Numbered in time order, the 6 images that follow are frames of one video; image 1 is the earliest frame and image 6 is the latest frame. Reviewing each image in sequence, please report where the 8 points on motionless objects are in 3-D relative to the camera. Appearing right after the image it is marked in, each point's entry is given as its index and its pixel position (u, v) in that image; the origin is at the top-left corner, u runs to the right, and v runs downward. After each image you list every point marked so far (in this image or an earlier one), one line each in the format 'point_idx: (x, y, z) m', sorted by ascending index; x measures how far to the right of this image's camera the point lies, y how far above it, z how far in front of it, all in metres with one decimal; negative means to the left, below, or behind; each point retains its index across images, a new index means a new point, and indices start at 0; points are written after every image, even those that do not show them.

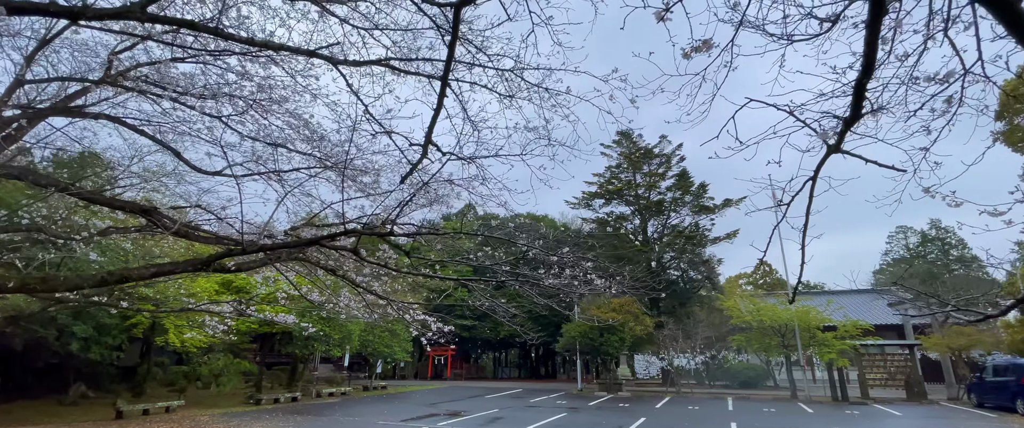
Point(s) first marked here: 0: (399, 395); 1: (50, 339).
0: (-3.2, -5.2, +15.5) m
1: (-8.7, -2.4, +10.2) m
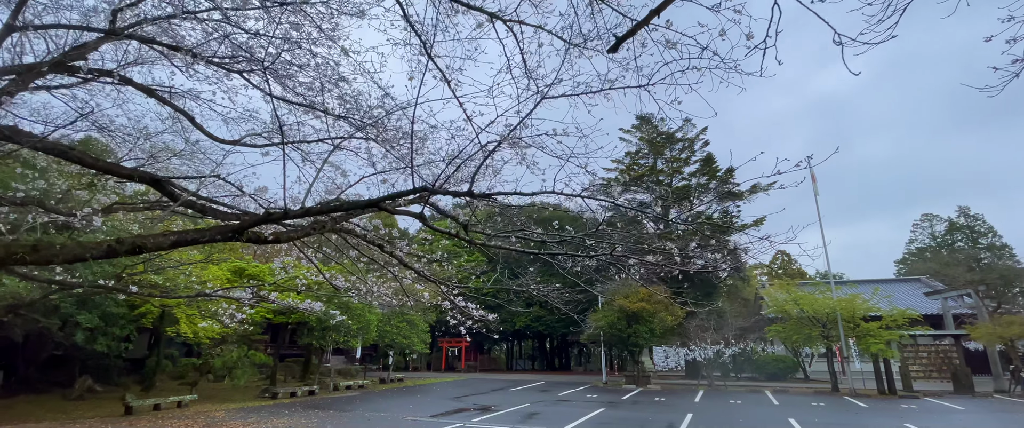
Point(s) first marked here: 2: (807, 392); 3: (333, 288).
0: (-2.5, -4.8, +14.8) m
1: (-8.1, -2.0, +9.5) m
2: (+7.7, -4.7, +14.1) m
3: (-2.6, -1.1, +7.7) m
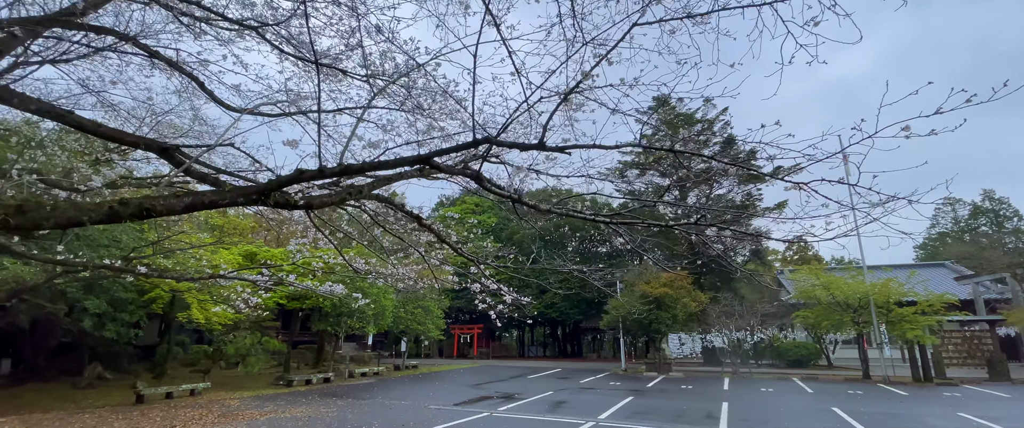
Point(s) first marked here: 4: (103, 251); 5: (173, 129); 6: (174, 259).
0: (-2.0, -4.3, +14.4) m
1: (-7.6, -1.7, +9.1) m
2: (+8.2, -4.2, +13.6) m
3: (-2.1, -0.8, +7.3) m
4: (-6.6, -0.6, +8.7) m
5: (-3.5, +0.9, +5.6) m
6: (-5.5, -0.7, +8.9) m
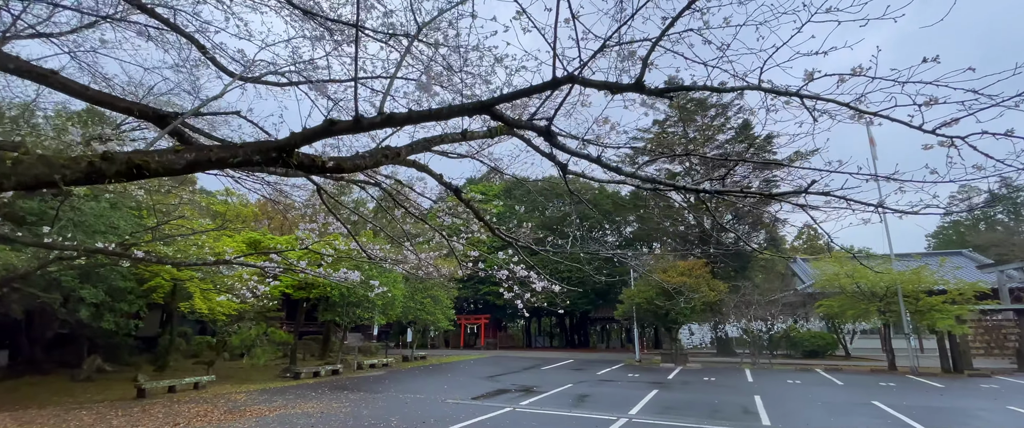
0: (-1.6, -4.0, +13.9) m
1: (-7.3, -1.5, +8.6) m
2: (+8.5, -3.8, +13.1) m
3: (-1.8, -0.5, +6.7) m
4: (-6.2, -0.4, +8.1) m
5: (-3.2, +1.1, +5.1) m
6: (-5.2, -0.5, +8.4) m
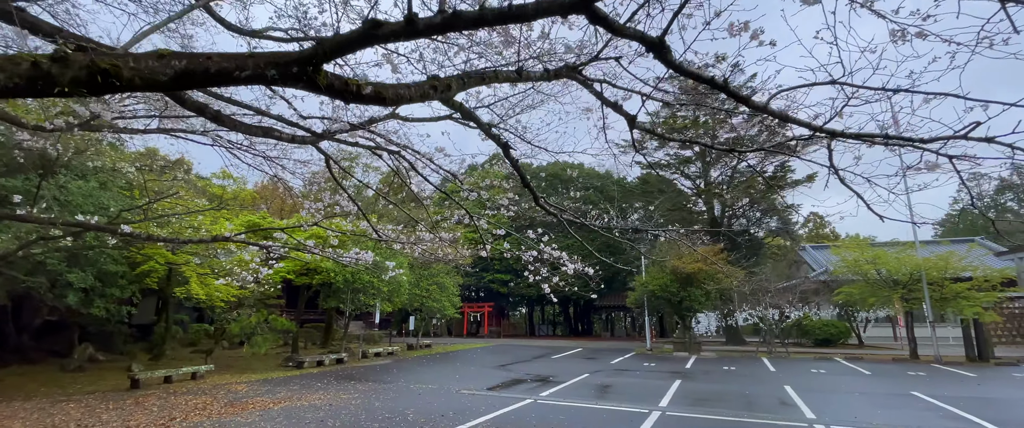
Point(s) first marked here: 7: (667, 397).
0: (-1.4, -3.5, +13.5) m
1: (-7.0, -1.2, +8.0) m
2: (+8.8, -3.4, +12.7) m
3: (-1.5, -0.3, +6.2) m
4: (-5.9, -0.1, +7.6) m
5: (-2.9, +1.3, +4.5) m
6: (-4.9, -0.2, +7.8) m
7: (+2.1, -2.5, +7.5) m
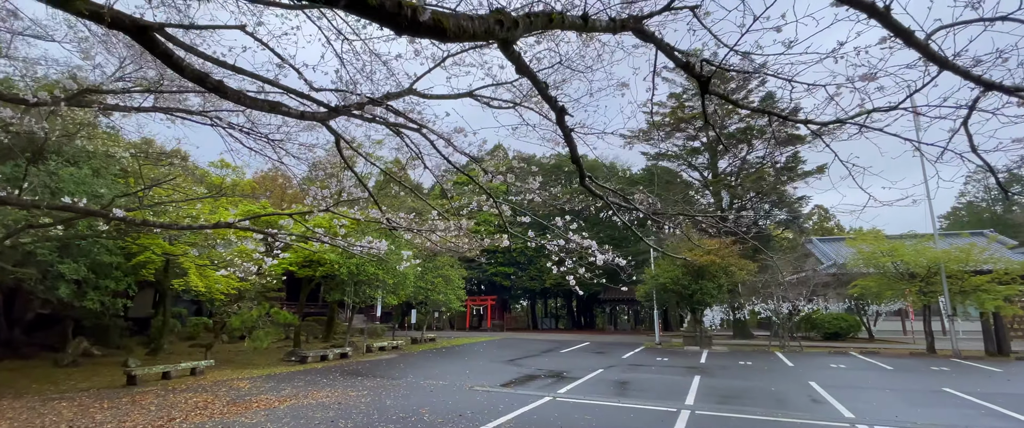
0: (-1.2, -3.3, +13.1) m
1: (-6.8, -1.0, +7.6) m
2: (+9.0, -3.2, +12.4) m
3: (-1.3, -0.1, +5.8) m
4: (-5.7, +0.1, +7.2) m
5: (-2.7, +1.4, +4.1) m
6: (-4.7, 0.0, +7.4) m
7: (+2.3, -2.4, +7.2) m
